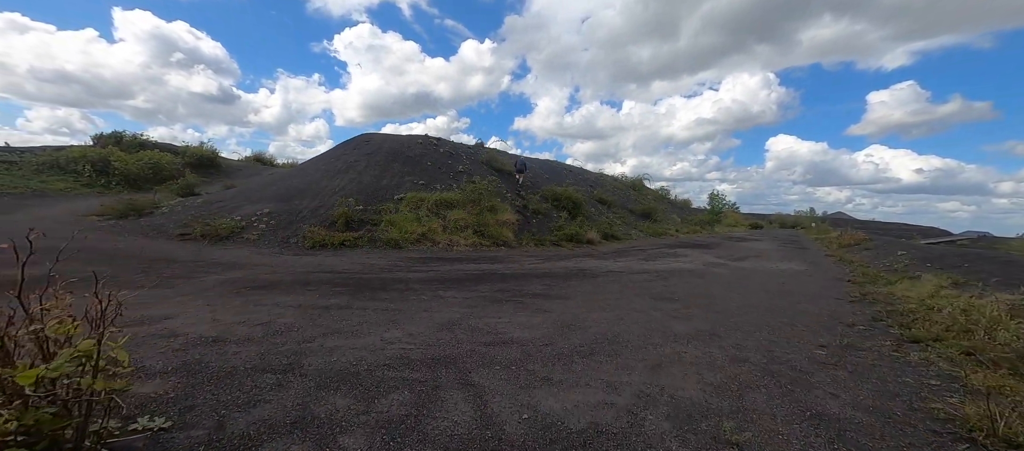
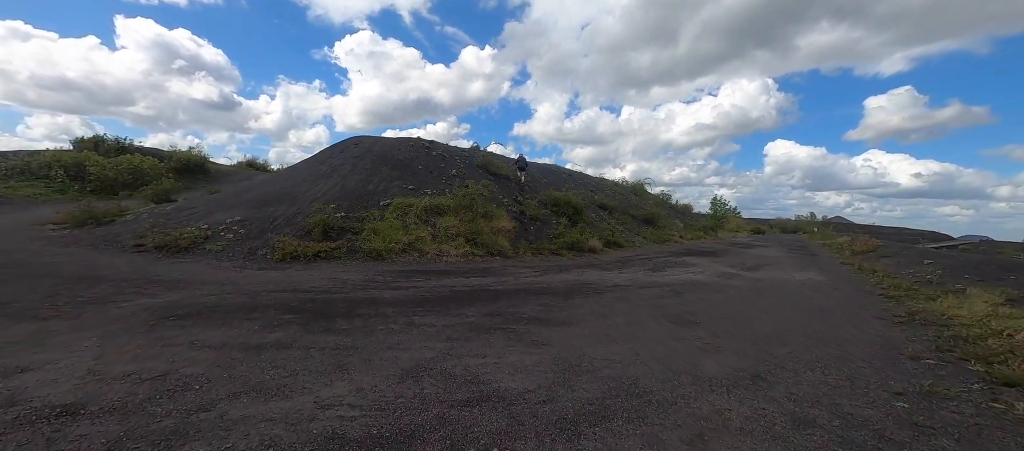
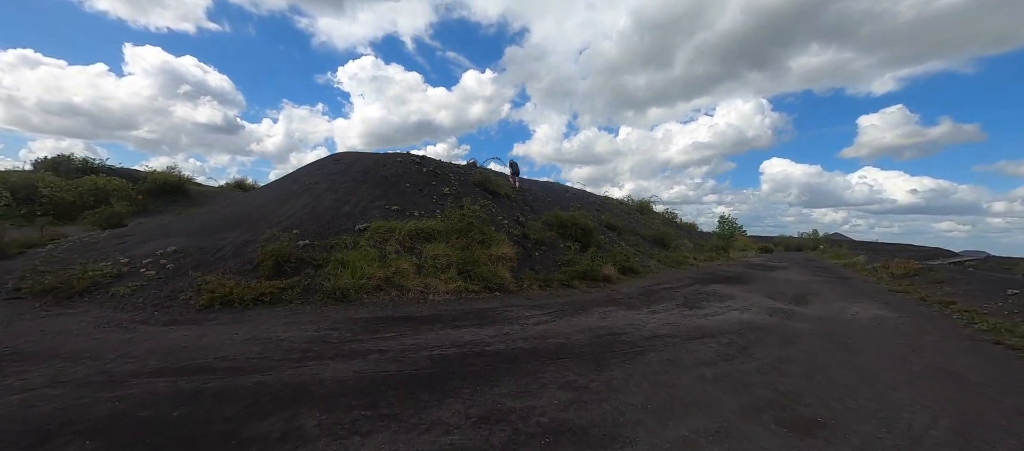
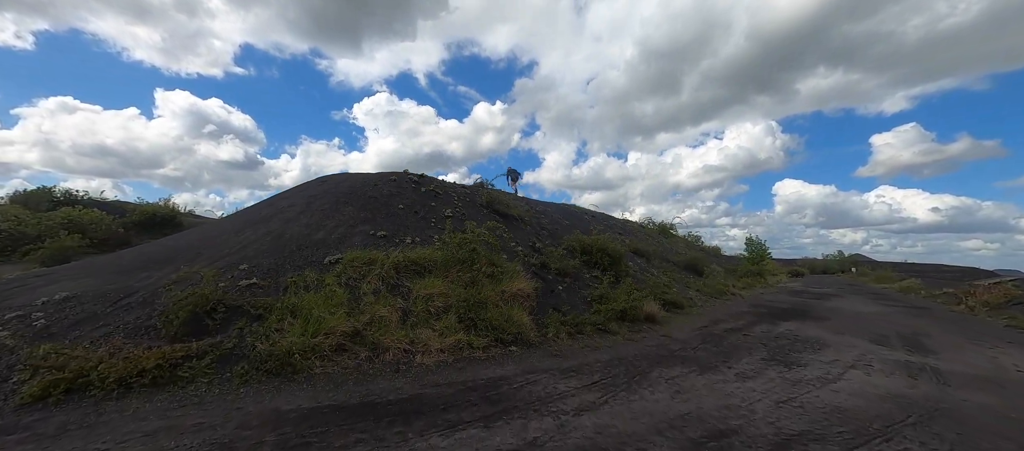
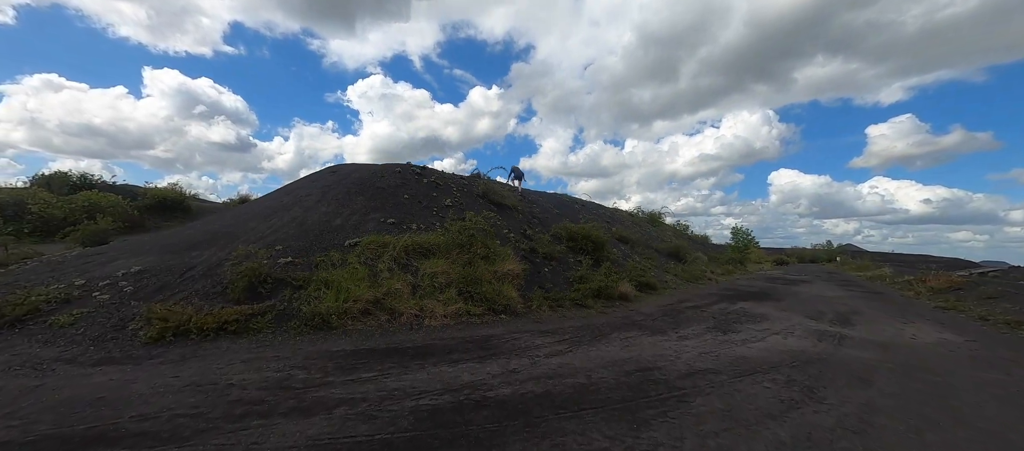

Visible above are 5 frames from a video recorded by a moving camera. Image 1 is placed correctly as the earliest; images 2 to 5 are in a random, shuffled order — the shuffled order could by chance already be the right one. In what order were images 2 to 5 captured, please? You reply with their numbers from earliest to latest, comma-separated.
2, 3, 5, 4
